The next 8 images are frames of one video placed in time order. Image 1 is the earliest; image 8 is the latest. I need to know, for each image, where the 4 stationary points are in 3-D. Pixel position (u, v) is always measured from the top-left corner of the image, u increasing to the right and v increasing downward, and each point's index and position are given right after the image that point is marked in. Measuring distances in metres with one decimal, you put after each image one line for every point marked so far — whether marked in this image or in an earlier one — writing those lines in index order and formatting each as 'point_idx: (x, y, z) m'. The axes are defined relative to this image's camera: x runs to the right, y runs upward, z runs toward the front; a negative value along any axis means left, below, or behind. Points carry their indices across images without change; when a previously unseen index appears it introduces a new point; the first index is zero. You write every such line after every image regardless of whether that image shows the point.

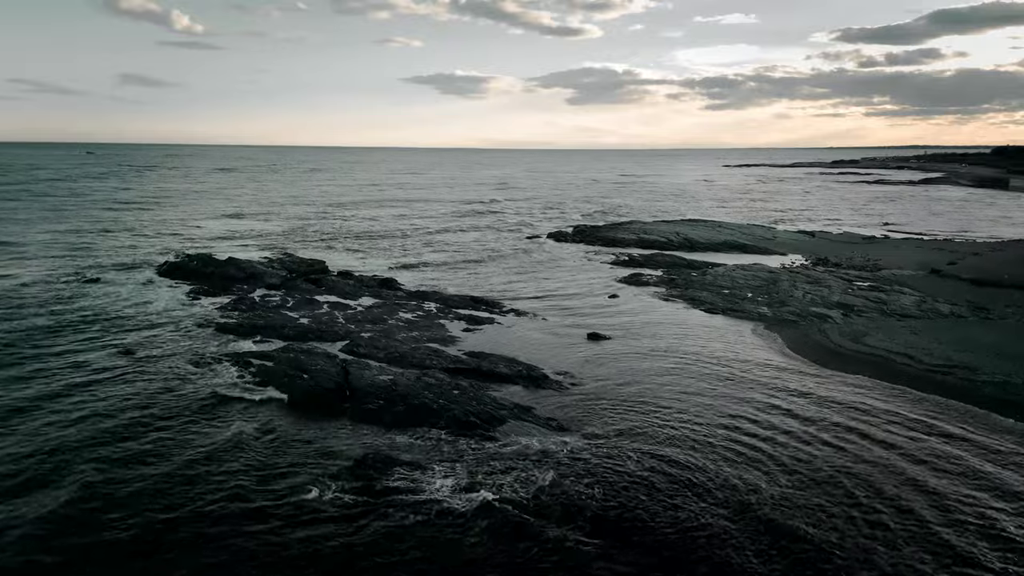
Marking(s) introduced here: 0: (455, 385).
0: (-1.1, -1.8, +13.5) m
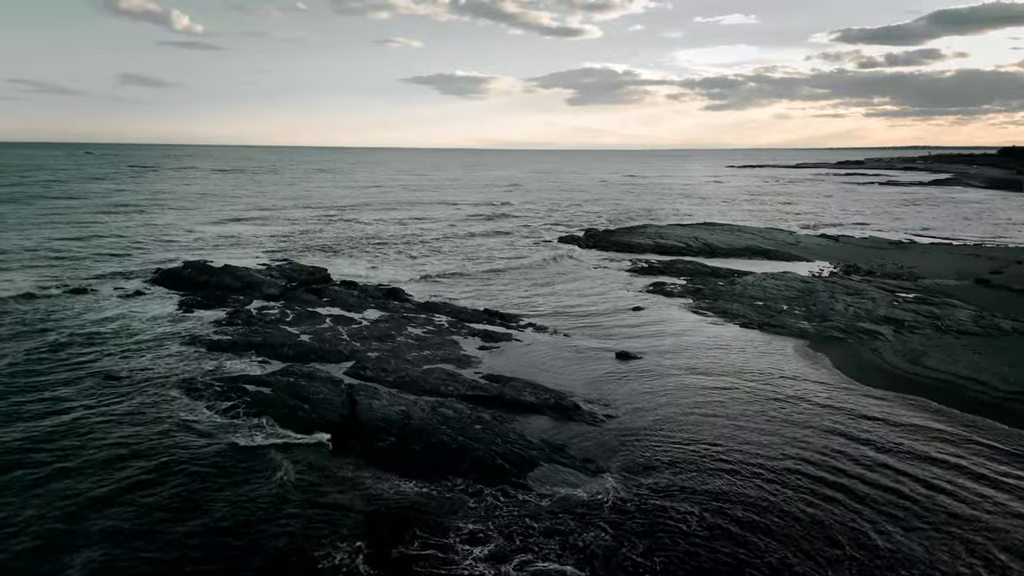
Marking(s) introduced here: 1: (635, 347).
0: (-0.6, -2.1, +11.9) m
1: (+2.8, -1.4, +16.8) m
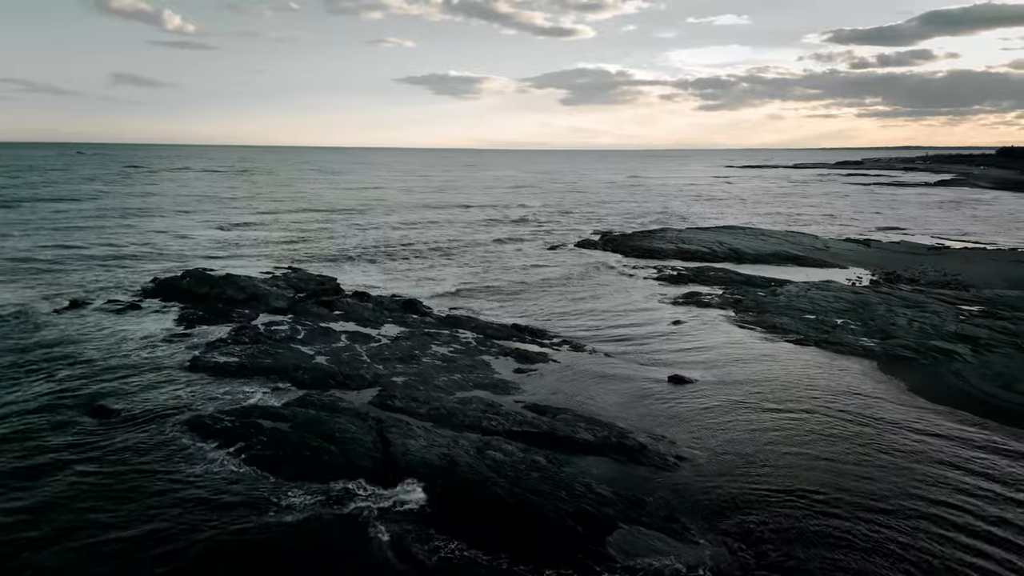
0: (+0.2, -2.4, +10.3) m
1: (+3.6, -1.7, +15.2) m
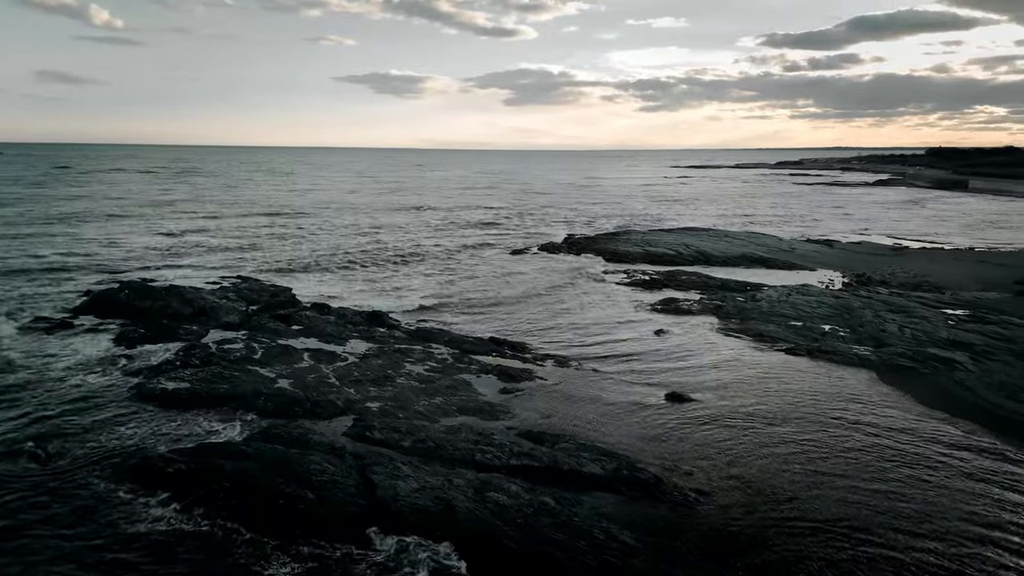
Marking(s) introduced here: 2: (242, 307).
0: (+0.3, -2.7, +9.1) m
1: (+3.3, -1.9, +14.2) m
2: (-7.1, -0.5, +19.4) m
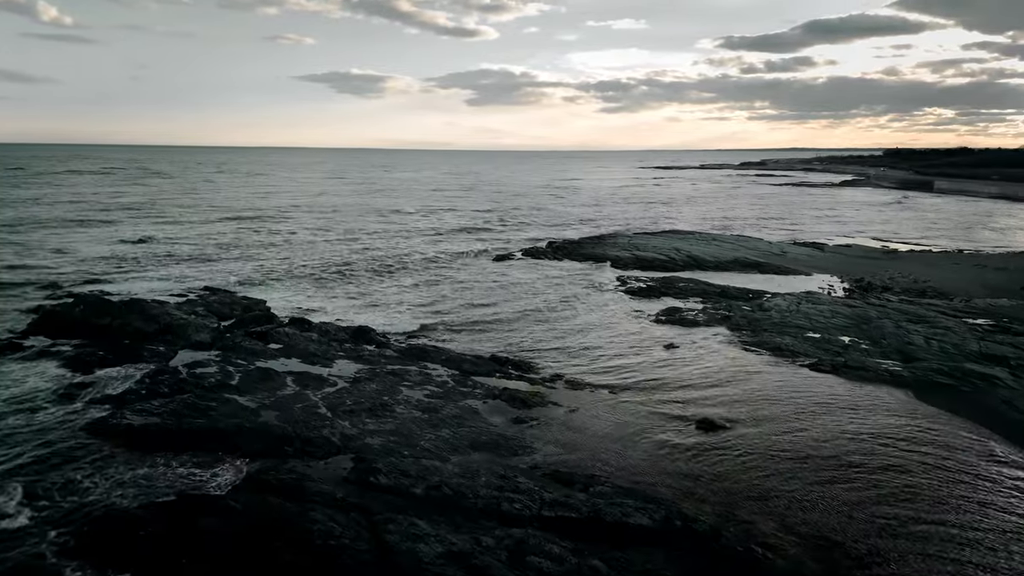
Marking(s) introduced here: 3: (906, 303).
0: (+0.8, -3.0, +7.7) m
1: (+3.5, -2.1, +13.0) m
2: (-7.2, -0.9, +17.6) m
3: (+10.6, -0.4, +19.7) m
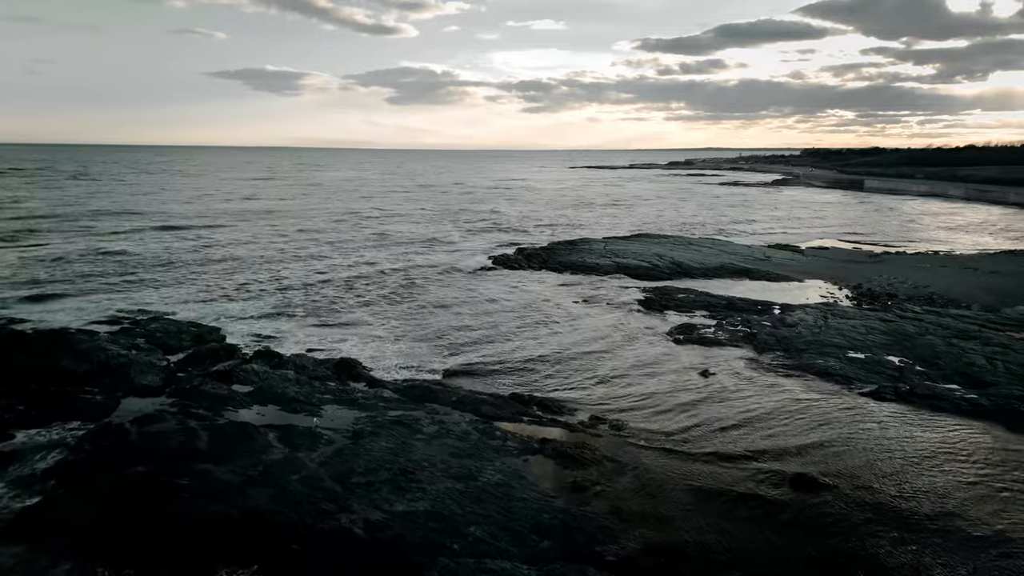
0: (+2.0, -3.4, +5.4) m
1: (+4.2, -2.5, +10.9) m
2: (-7.0, -1.4, +14.4) m
3: (+10.5, -0.7, +18.3) m
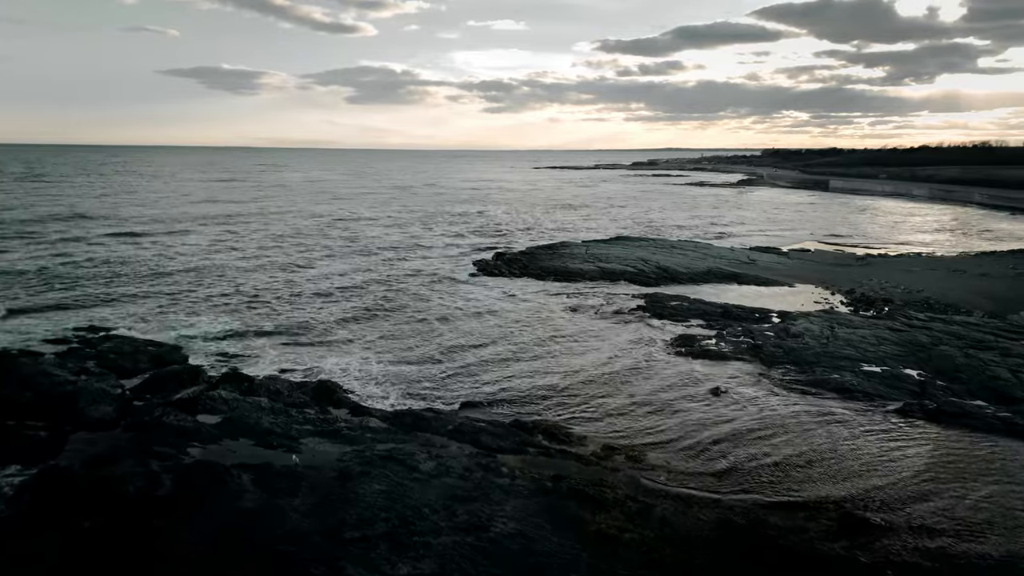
0: (+2.5, -3.6, +4.3) m
1: (+4.3, -2.7, +9.9) m
2: (-7.0, -1.8, +12.8) m
3: (+10.3, -0.8, +17.6) m
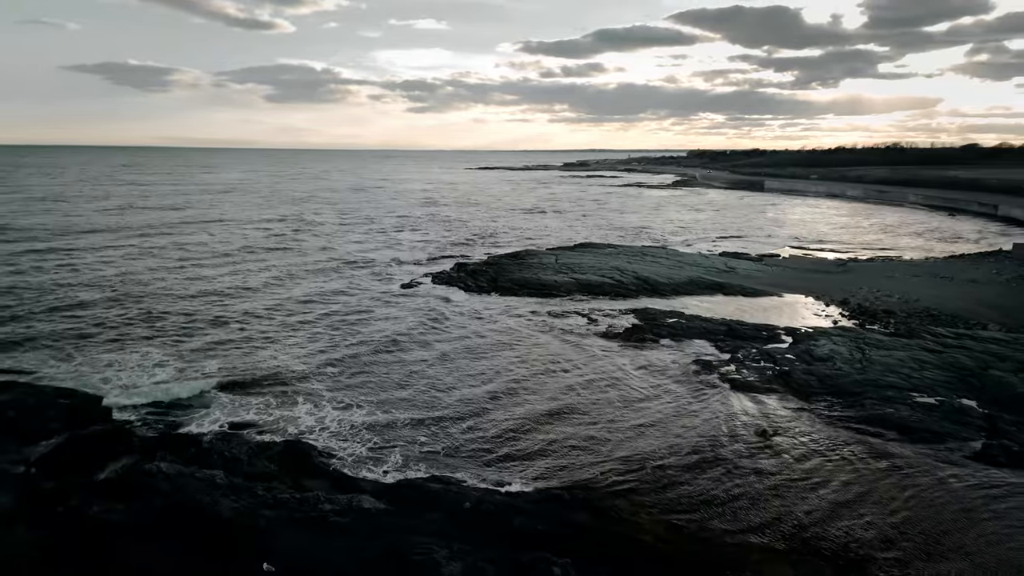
0: (+3.6, -4.0, +2.2) m
1: (+4.9, -3.1, +7.9) m
2: (-6.6, -2.4, +9.7) m
3: (+10.0, -1.1, +16.2) m
